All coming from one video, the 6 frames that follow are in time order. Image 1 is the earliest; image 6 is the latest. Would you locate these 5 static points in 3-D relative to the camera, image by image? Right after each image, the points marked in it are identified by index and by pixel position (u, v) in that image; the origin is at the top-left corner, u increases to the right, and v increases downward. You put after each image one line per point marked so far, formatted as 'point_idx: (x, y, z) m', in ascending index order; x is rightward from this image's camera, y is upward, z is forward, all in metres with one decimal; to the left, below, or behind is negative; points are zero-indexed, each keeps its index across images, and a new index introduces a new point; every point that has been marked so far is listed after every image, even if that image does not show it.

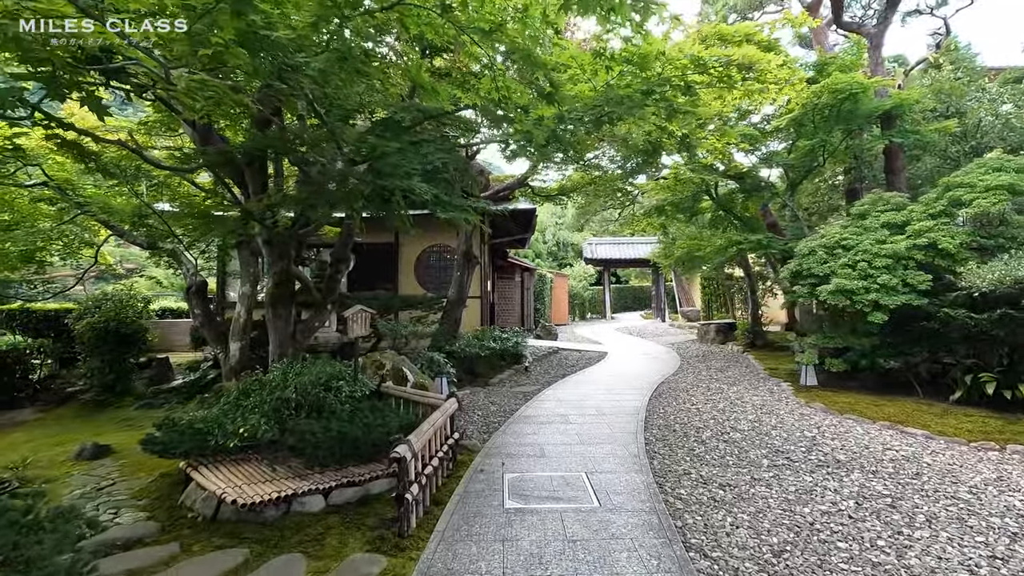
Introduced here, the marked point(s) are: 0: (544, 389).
0: (+0.4, -1.3, +7.1) m
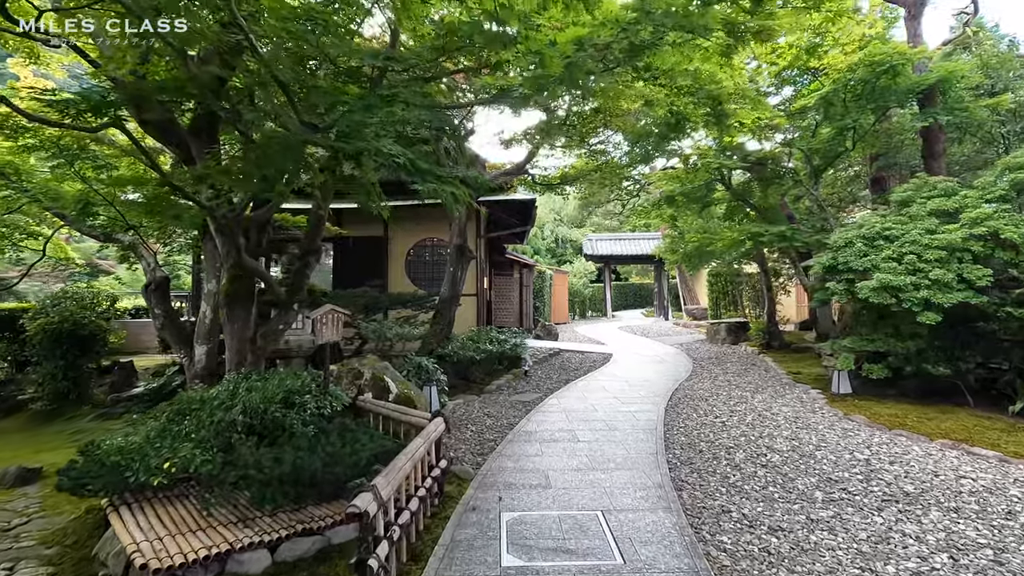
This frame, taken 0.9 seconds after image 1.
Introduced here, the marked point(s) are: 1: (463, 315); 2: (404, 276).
0: (+0.4, -1.3, +6.4) m
1: (-0.9, -0.5, +10.1) m
2: (-2.0, +0.2, +10.2) m
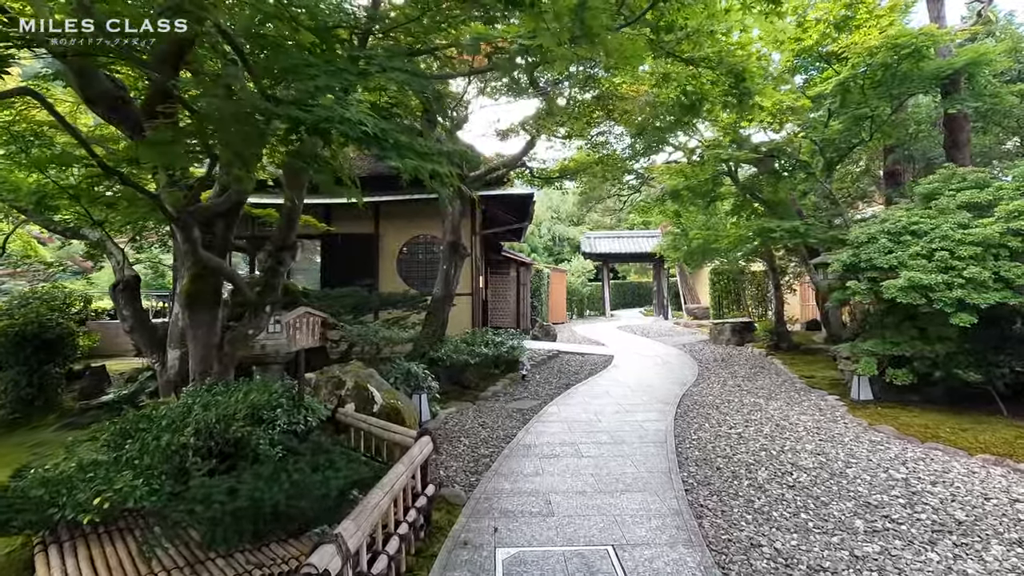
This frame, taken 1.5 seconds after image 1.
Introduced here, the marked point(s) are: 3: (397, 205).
0: (+0.4, -1.3, +6.0) m
1: (-1.0, -0.5, +9.6) m
2: (-2.1, +0.2, +9.7) m
3: (-2.0, +1.5, +9.7) m
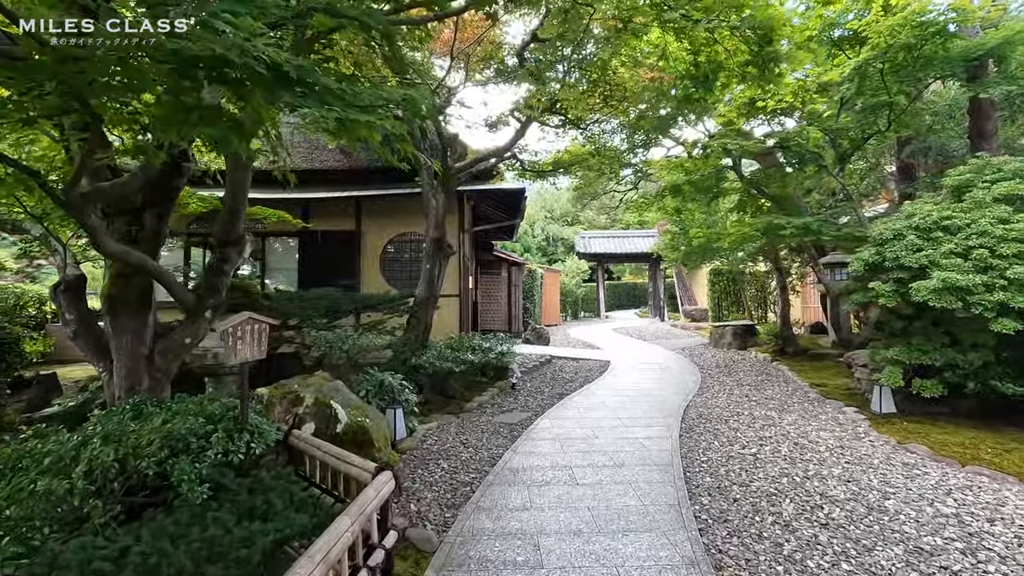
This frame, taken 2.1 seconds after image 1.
0: (+0.2, -1.3, +5.4) m
1: (-1.1, -0.5, +9.1) m
2: (-2.2, +0.2, +9.1) m
3: (-2.2, +1.5, +9.1) m
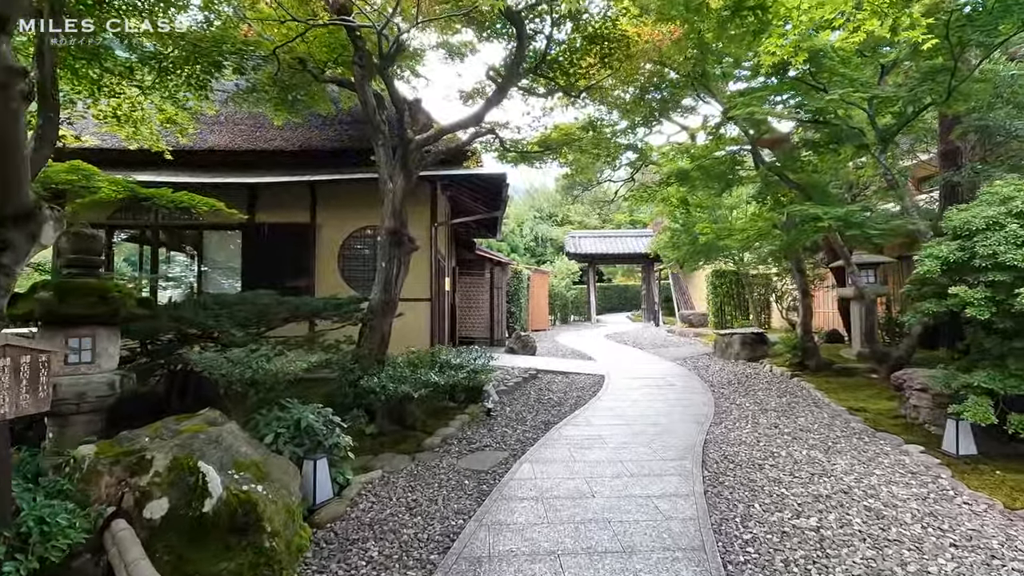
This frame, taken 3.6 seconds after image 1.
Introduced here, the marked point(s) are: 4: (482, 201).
0: (0.0, -1.3, +4.2) m
1: (-1.4, -0.6, +7.8) m
2: (-2.5, +0.2, +7.8) m
3: (-2.5, +1.4, +7.8) m
4: (-0.5, +1.4, +8.8) m
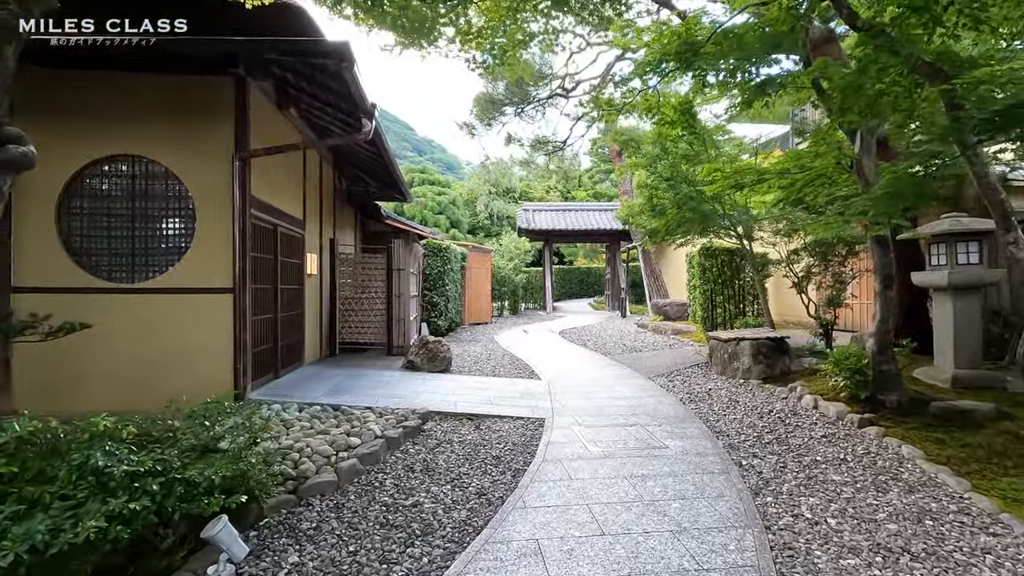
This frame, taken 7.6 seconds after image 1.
0: (-0.8, -1.3, +0.8) m
1: (-2.5, -0.4, +4.3) m
2: (-3.6, +0.3, +4.2) m
3: (-3.5, +1.6, +4.2) m
4: (-1.6, +1.6, +5.3) m
